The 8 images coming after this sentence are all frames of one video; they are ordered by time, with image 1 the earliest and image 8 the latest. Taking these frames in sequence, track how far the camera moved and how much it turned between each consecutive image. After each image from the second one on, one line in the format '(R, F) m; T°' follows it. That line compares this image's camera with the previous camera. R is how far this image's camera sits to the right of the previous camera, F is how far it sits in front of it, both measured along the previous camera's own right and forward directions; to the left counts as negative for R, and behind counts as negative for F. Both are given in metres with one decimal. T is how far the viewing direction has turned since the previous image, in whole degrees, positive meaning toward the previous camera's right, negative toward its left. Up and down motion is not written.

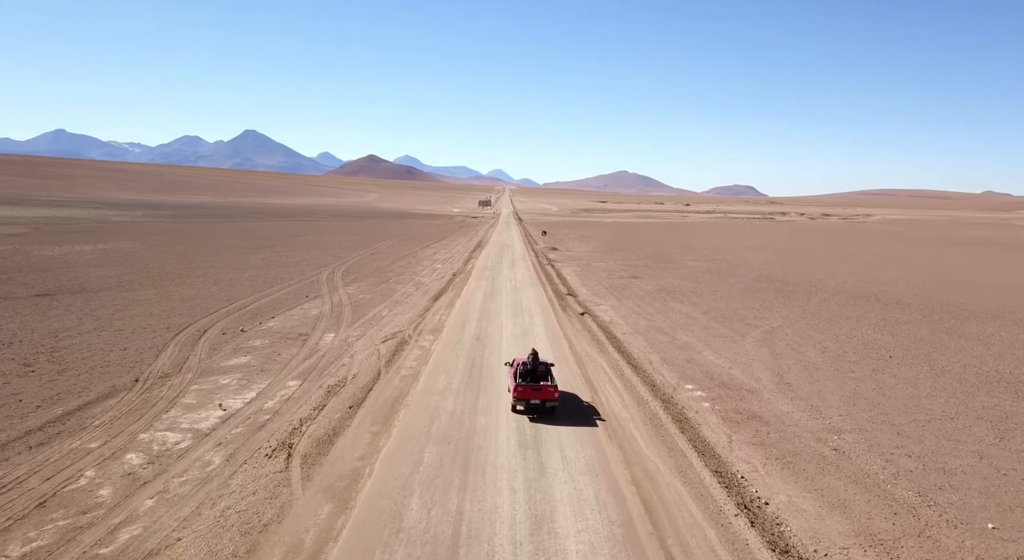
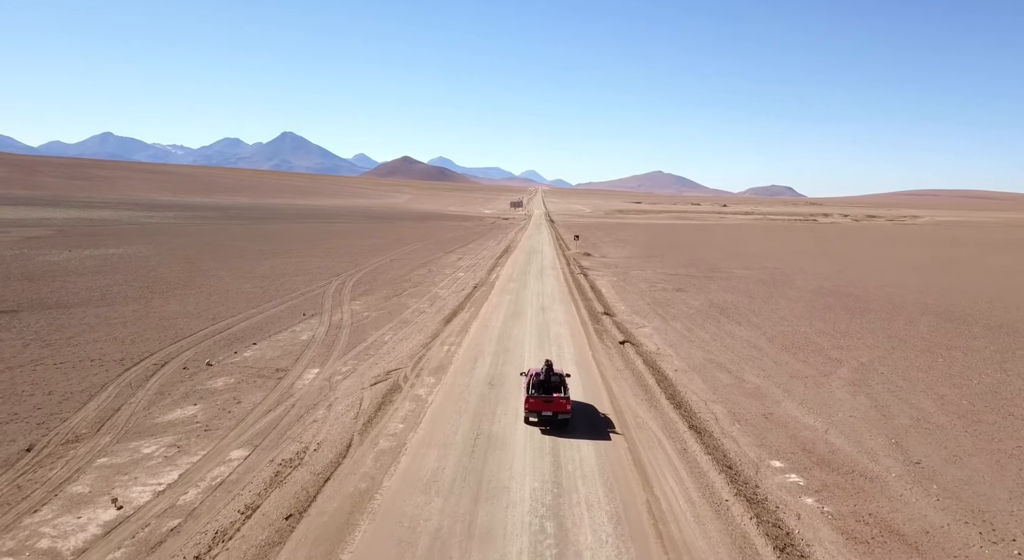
(+0.2, +3.8) m; -3°
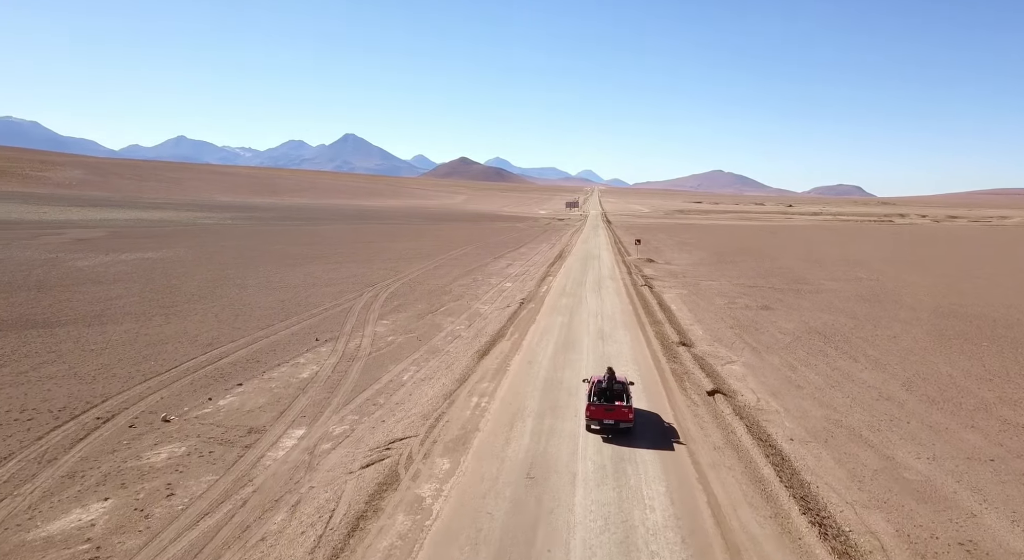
(0.0, +4.3) m; -5°
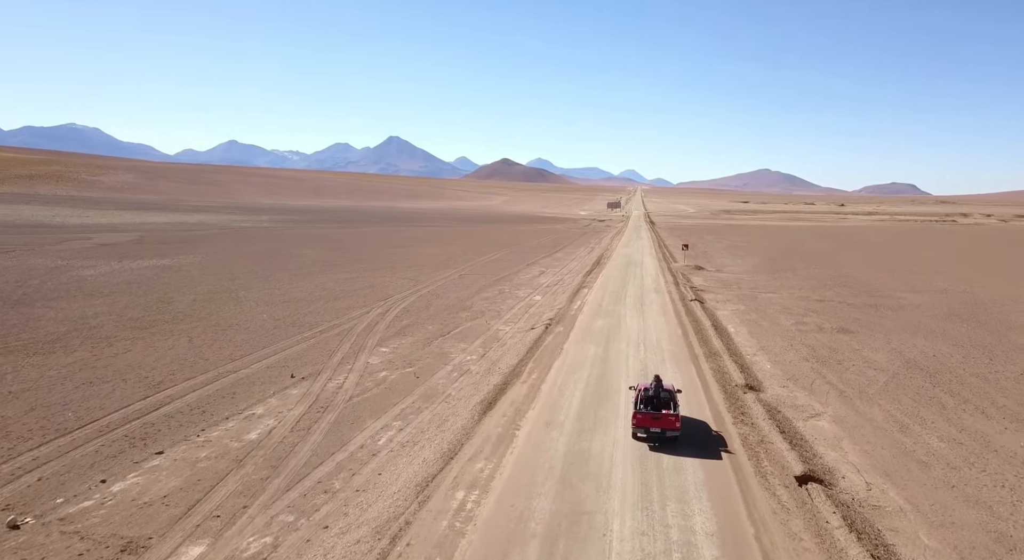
(+0.5, +4.0) m; -4°
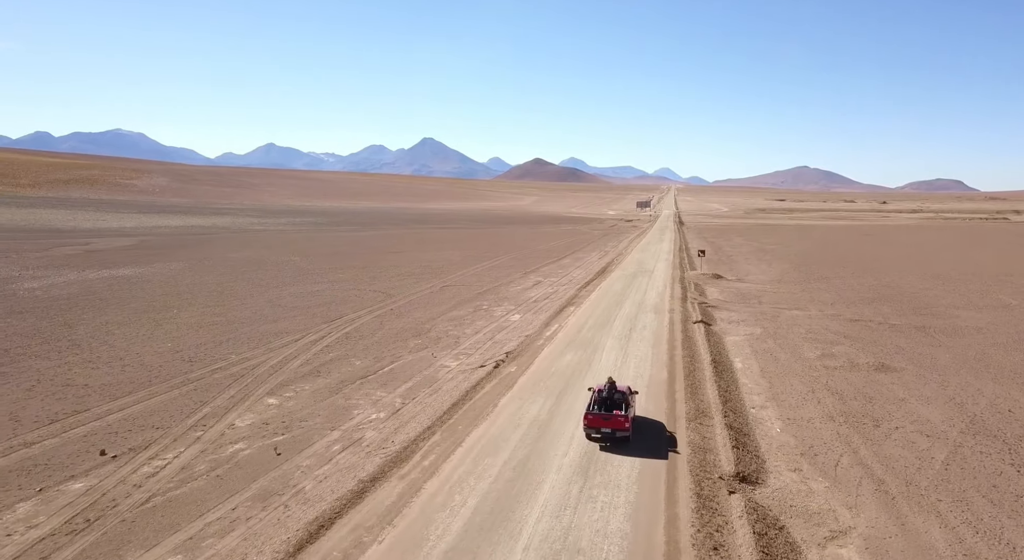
(+2.5, +4.8) m; -3°
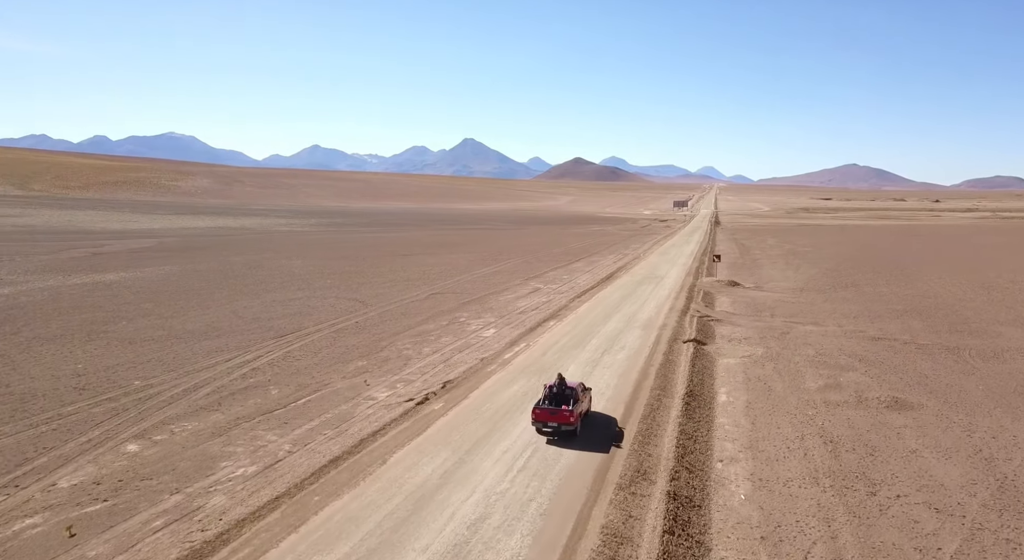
(+2.5, +2.8) m; -3°
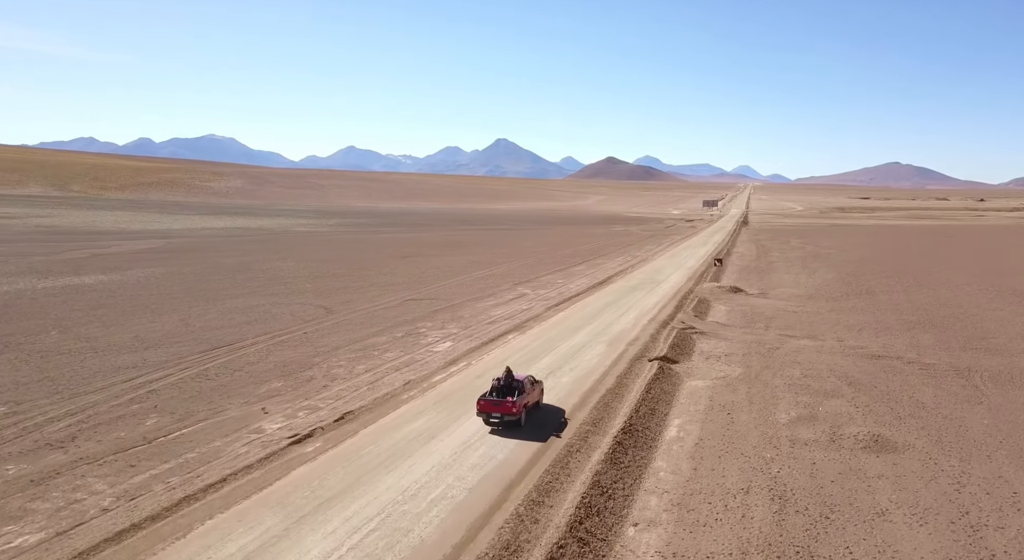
(+2.7, +2.4) m; -2°
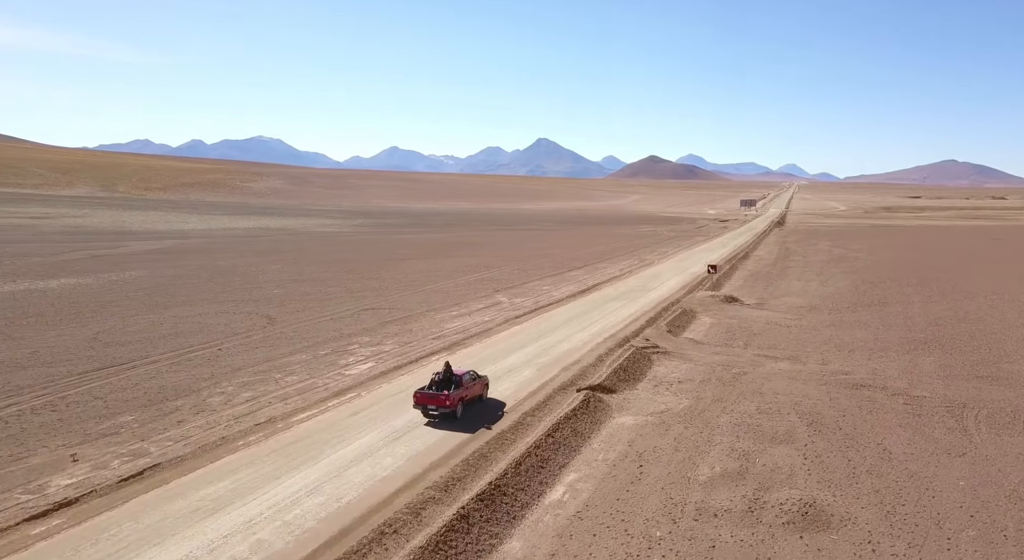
(+3.6, +2.8) m; -3°
